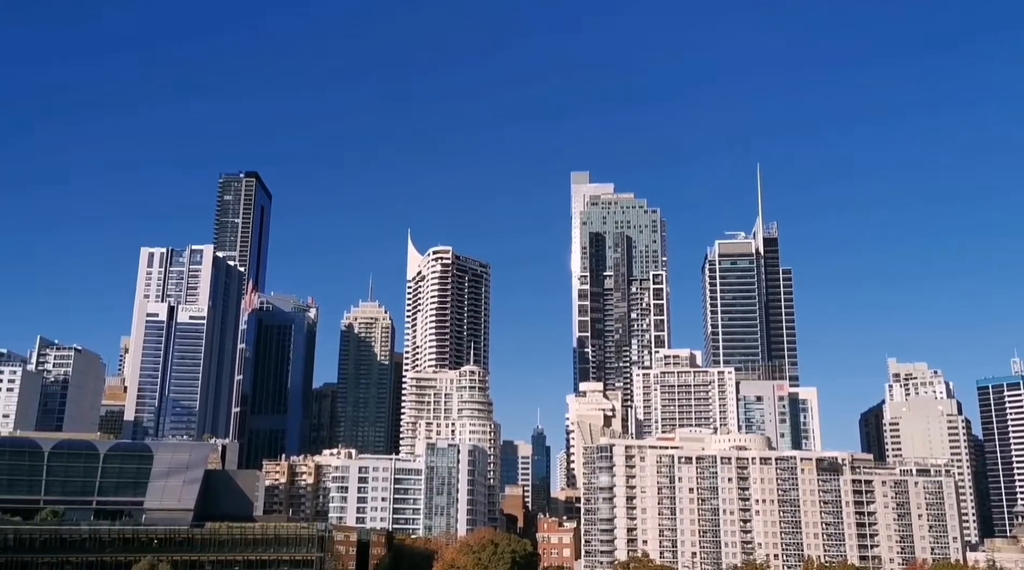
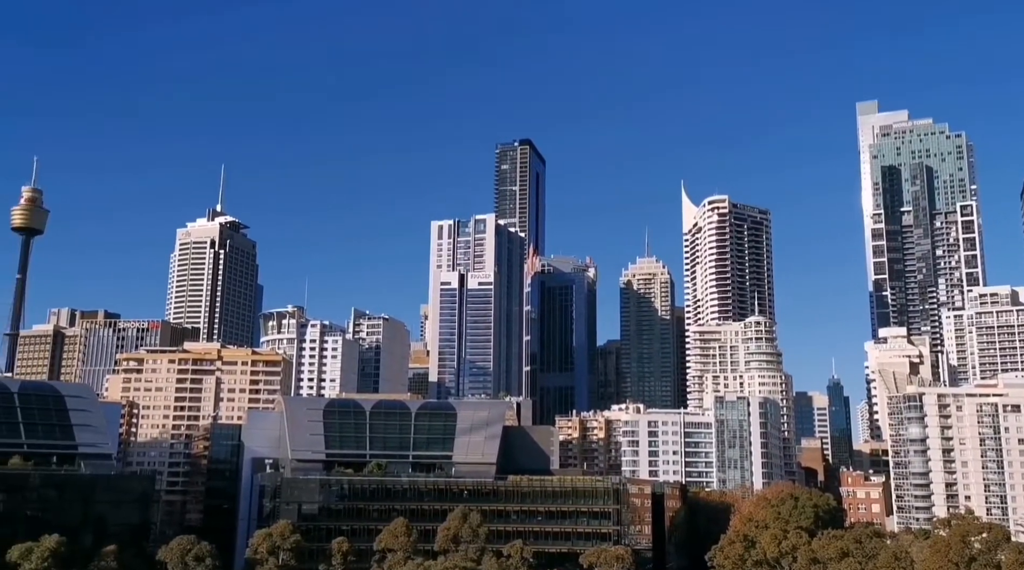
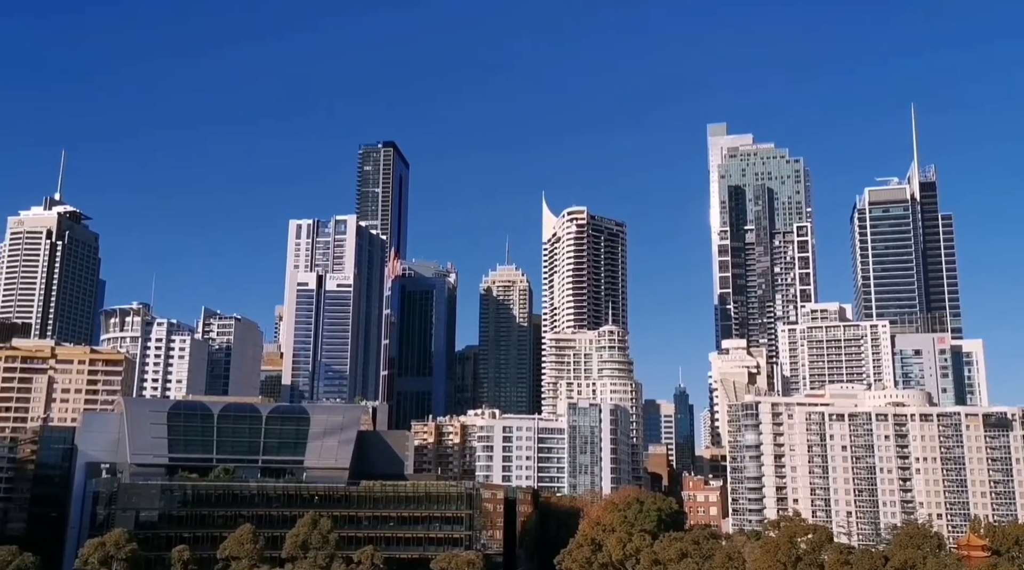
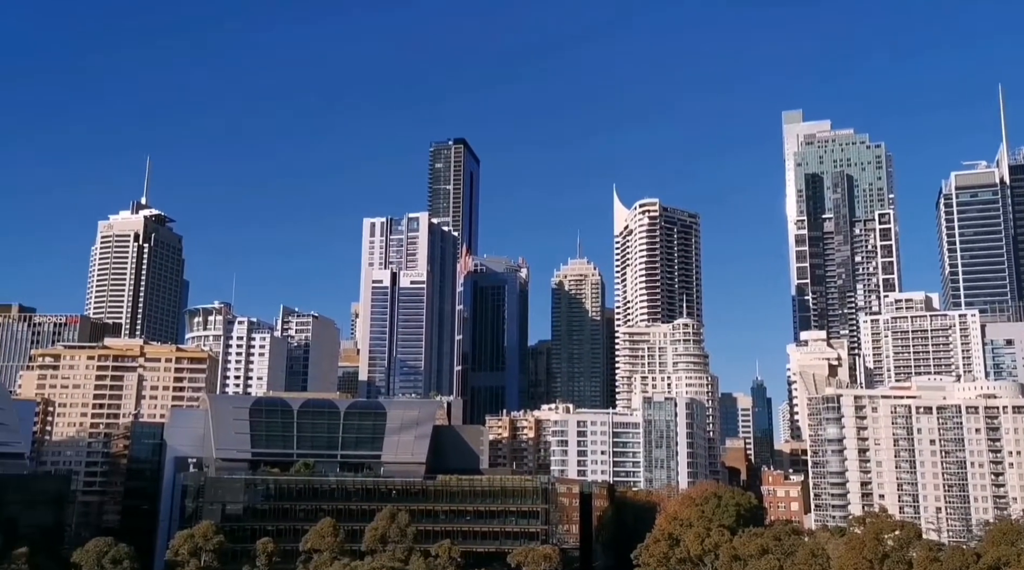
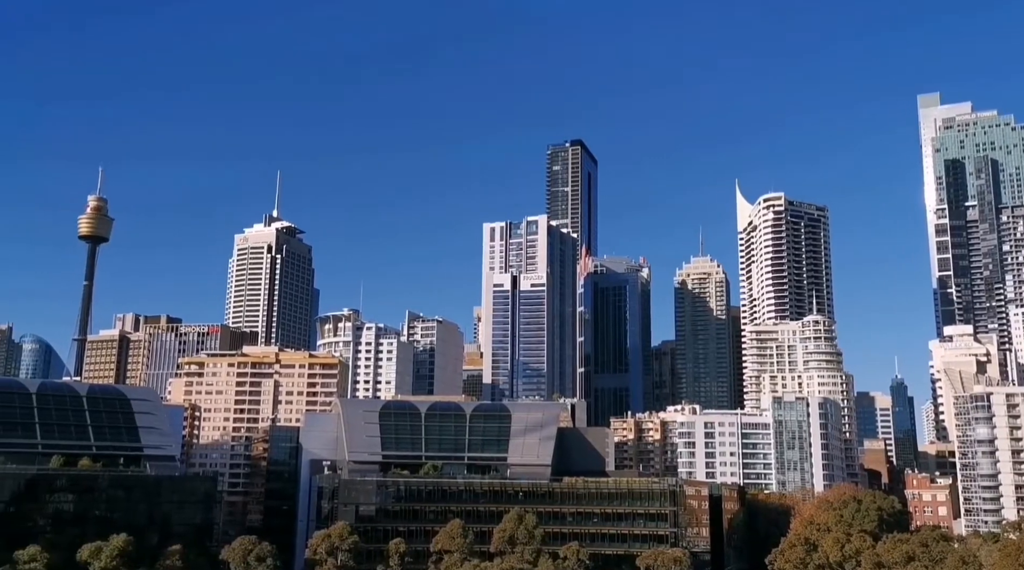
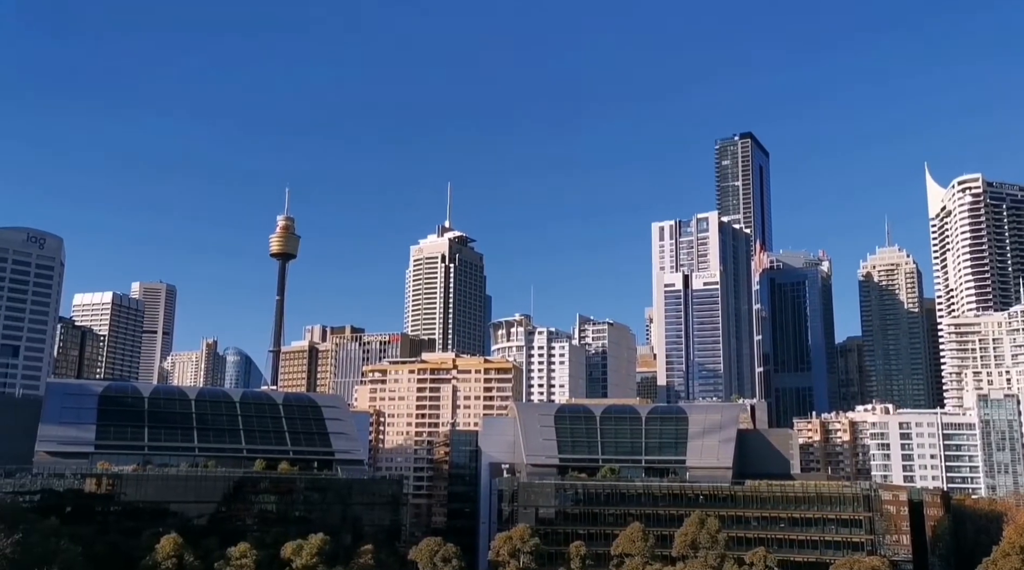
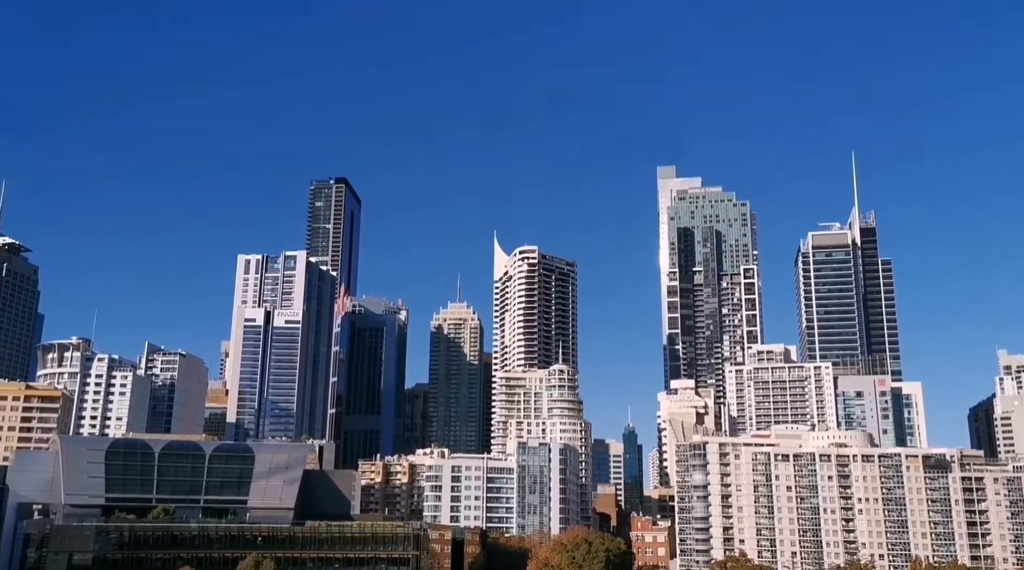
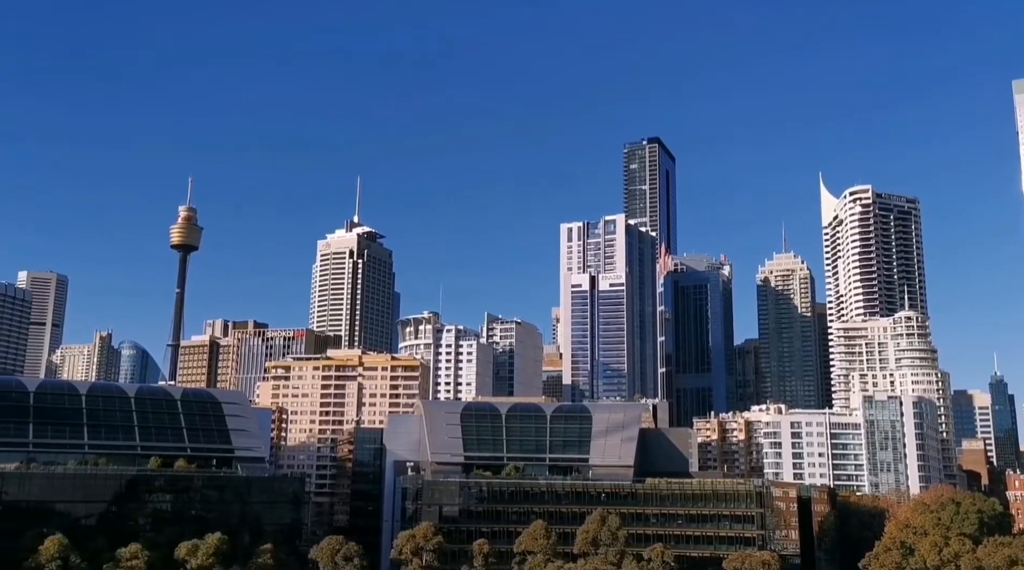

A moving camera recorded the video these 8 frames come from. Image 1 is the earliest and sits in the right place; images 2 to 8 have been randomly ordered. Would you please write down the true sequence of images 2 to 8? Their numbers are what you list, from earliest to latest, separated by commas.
7, 3, 4, 2, 5, 8, 6
